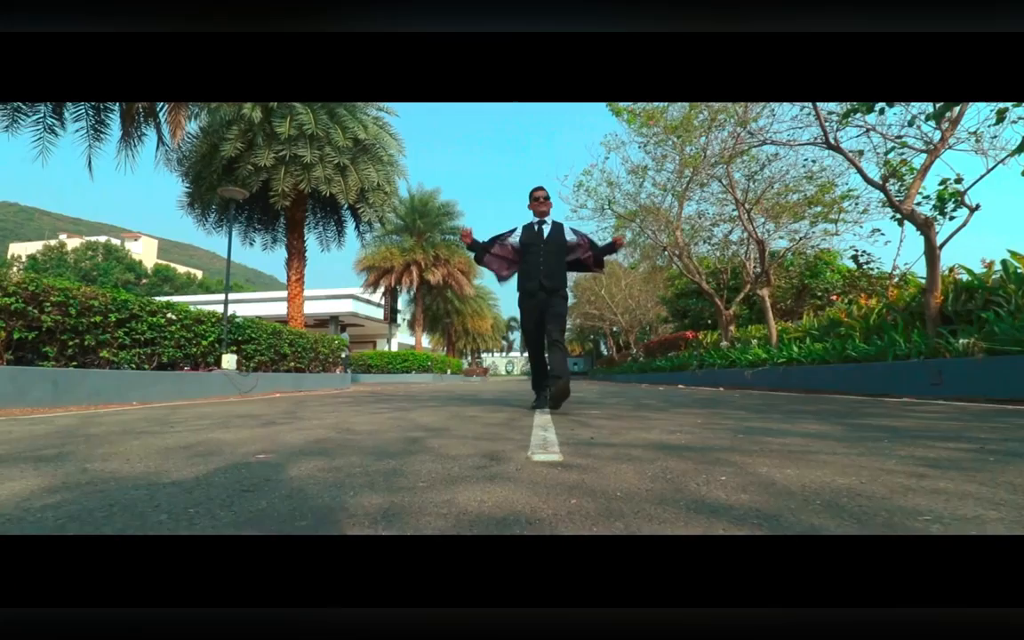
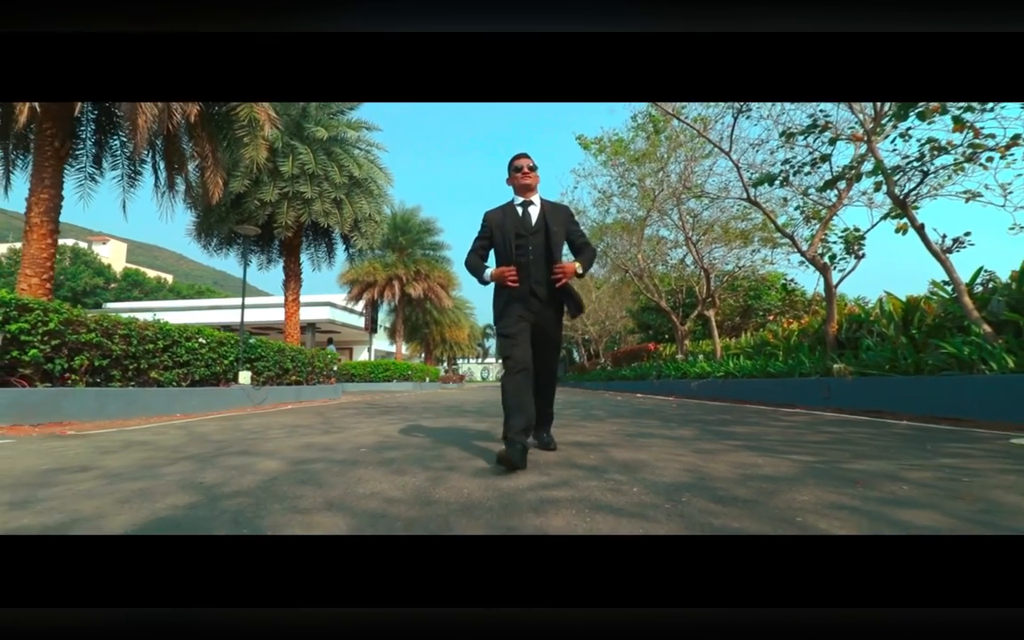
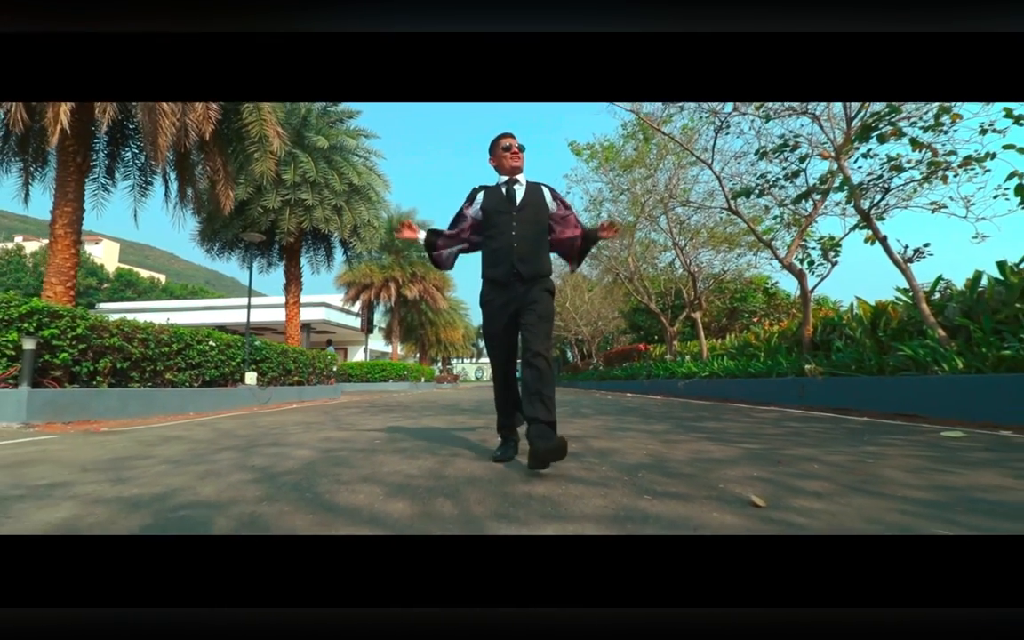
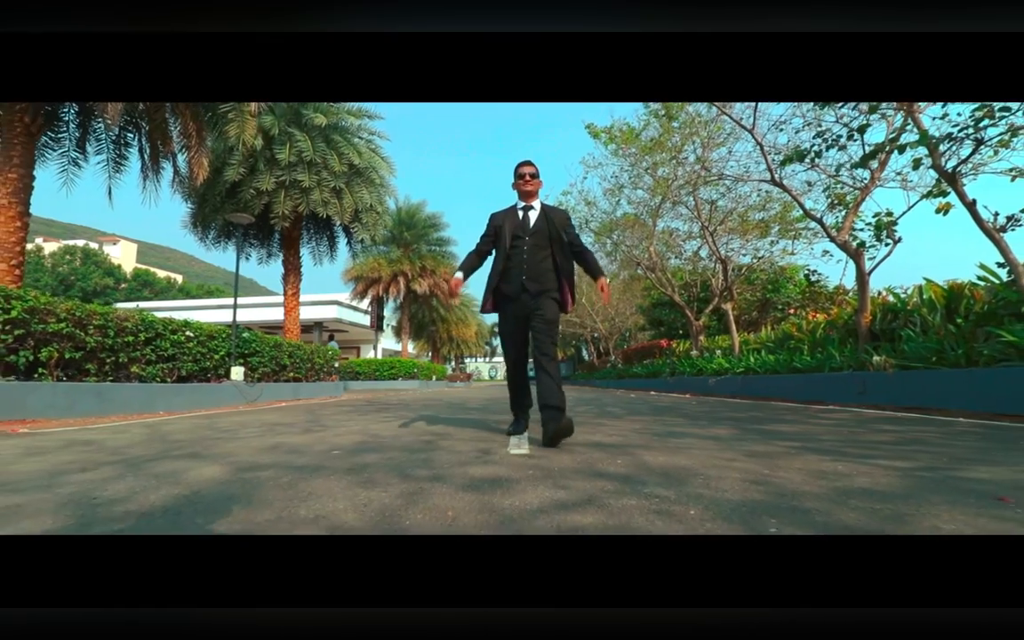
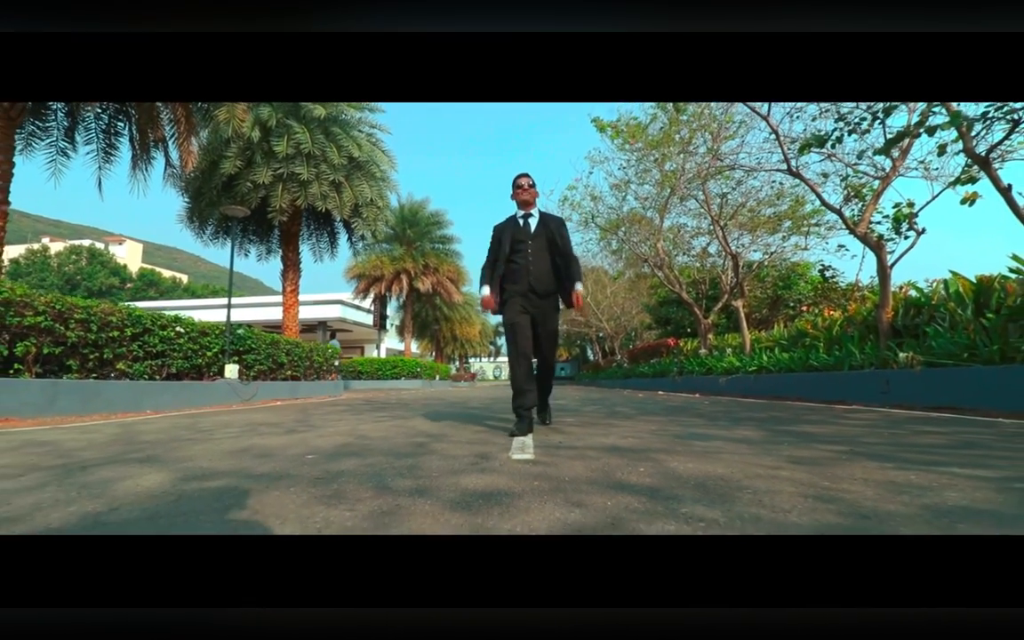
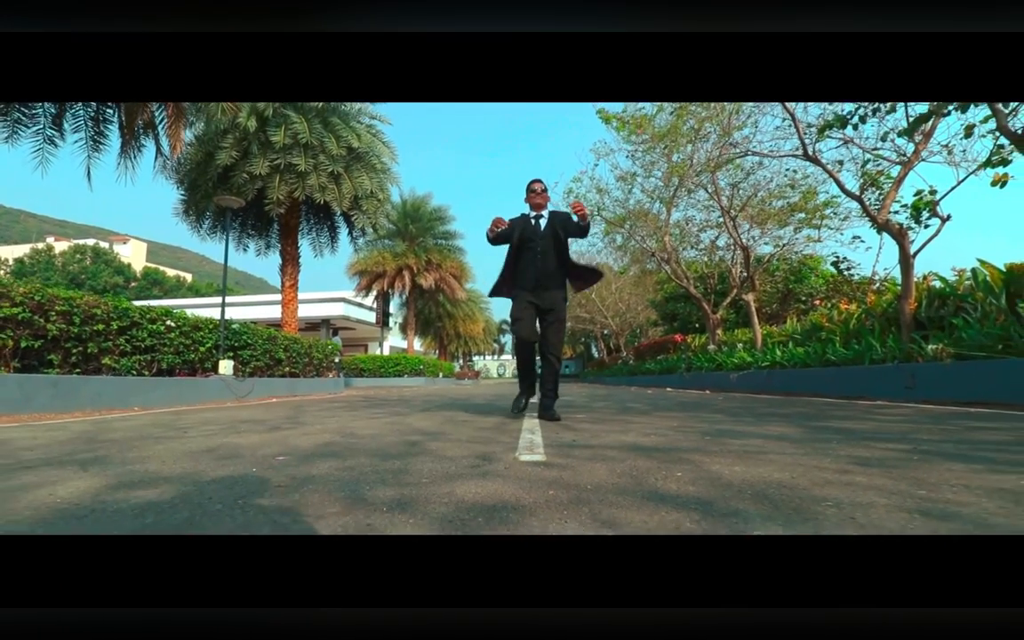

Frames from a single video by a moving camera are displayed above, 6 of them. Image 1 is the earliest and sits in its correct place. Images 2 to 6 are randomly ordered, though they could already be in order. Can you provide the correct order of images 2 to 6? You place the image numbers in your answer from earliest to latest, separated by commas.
6, 5, 4, 2, 3
